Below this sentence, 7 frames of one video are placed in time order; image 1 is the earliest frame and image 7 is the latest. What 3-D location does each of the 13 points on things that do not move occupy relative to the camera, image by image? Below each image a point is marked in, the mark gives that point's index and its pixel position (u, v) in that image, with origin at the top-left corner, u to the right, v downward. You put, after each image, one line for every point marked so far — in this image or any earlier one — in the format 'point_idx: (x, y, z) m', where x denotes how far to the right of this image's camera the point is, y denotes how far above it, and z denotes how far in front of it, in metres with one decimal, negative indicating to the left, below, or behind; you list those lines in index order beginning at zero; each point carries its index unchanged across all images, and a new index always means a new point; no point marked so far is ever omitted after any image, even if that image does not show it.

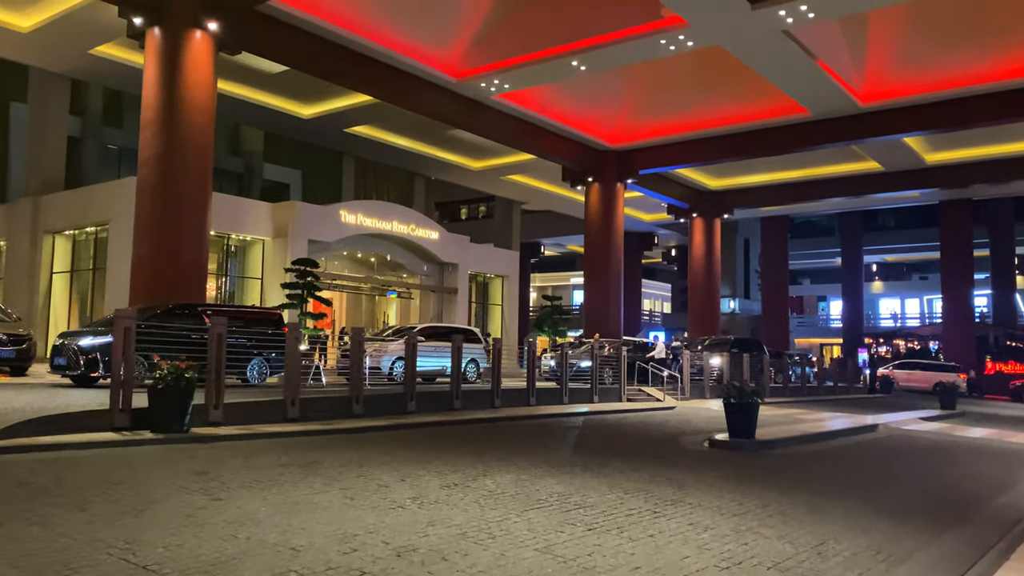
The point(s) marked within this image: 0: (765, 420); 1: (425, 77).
0: (+4.1, -2.1, +13.5) m
1: (-2.1, +4.9, +19.5) m
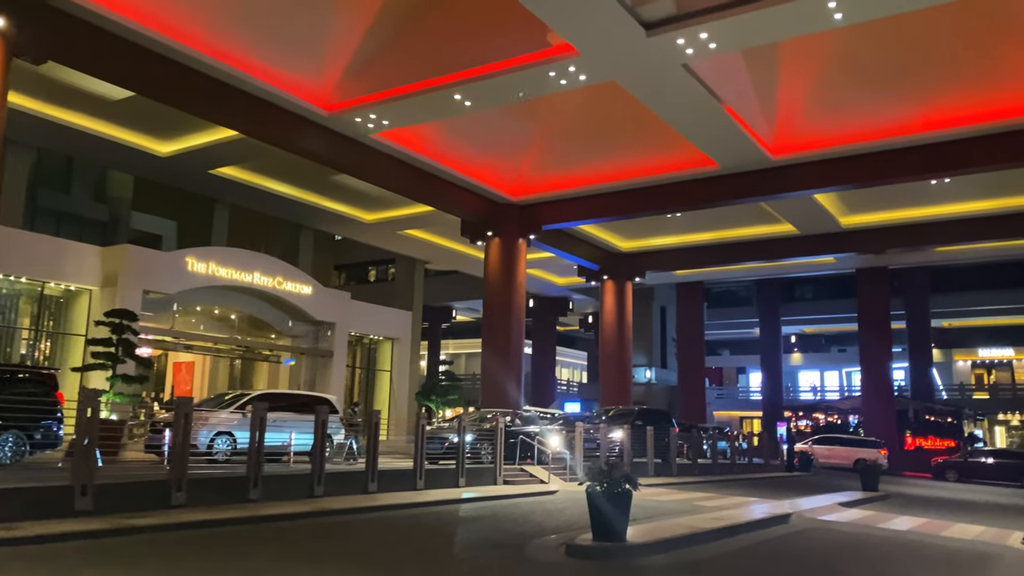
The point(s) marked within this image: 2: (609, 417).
0: (+2.0, -2.9, +11.1) m
1: (-4.6, +3.7, +17.2) m
2: (+2.3, -3.0, +19.6) m
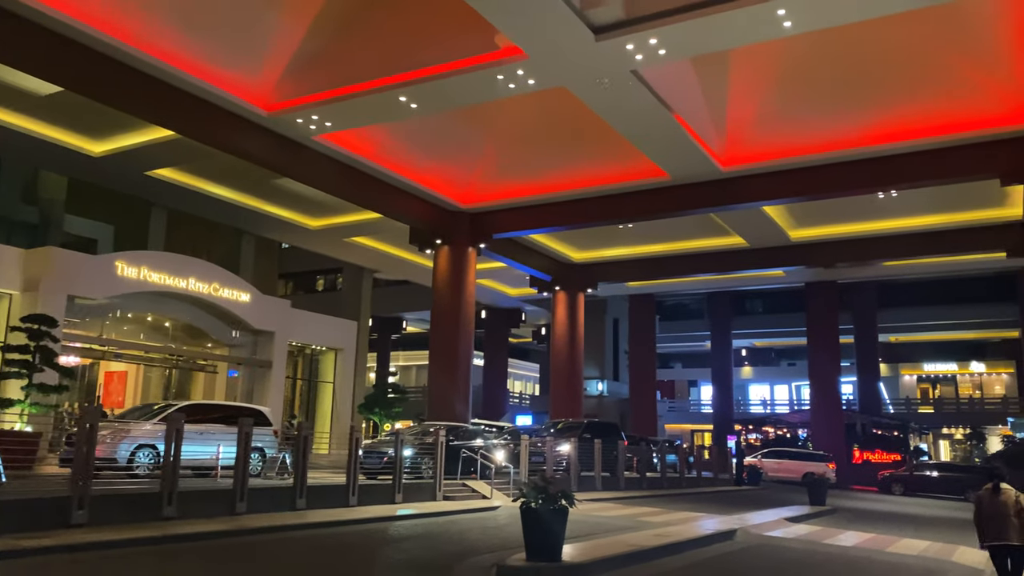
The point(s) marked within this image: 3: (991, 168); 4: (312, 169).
0: (+1.2, -3.0, +10.7) m
1: (-5.6, +3.6, +16.6) m
2: (+1.0, -3.2, +19.2) m
3: (+9.8, +2.5, +17.1) m
4: (-4.5, +2.7, +18.9) m
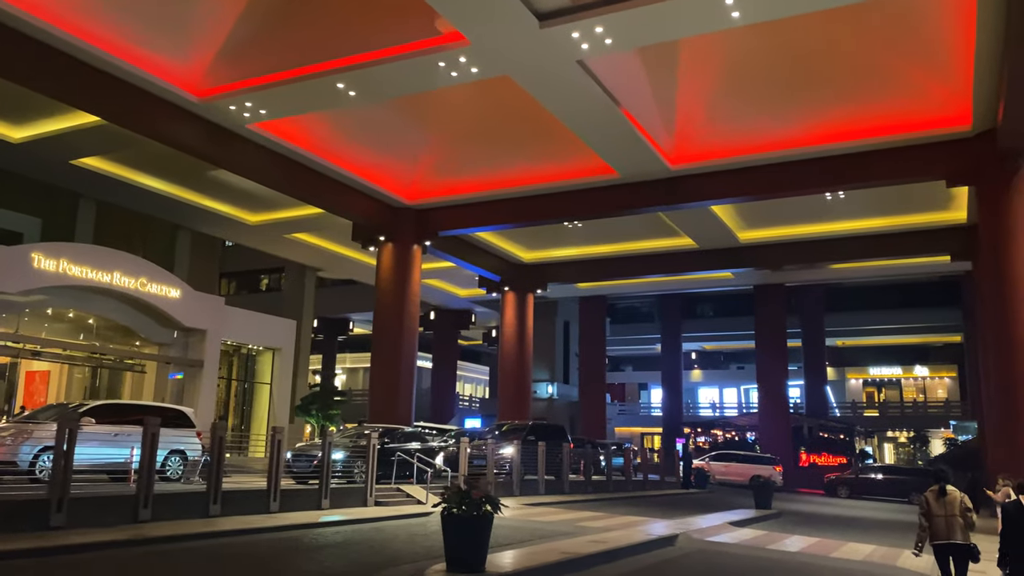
0: (+0.4, -3.0, +10.2) m
1: (-6.7, +3.7, +15.7) m
2: (-0.2, -3.2, +18.7) m
3: (+8.6, +2.4, +17.1) m
4: (-5.7, +2.8, +18.1) m
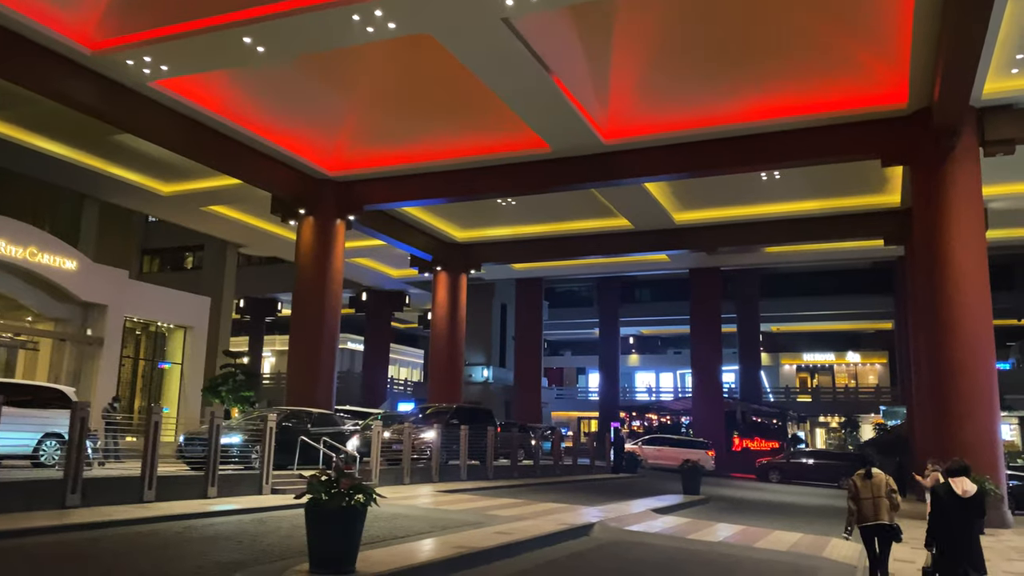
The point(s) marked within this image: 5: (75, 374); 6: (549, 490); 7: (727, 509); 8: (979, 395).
0: (-0.7, -2.6, +9.4) m
1: (-8.0, +4.2, +14.3) m
2: (-1.9, -2.7, +17.8) m
3: (+7.2, +2.8, +16.7) m
4: (-7.2, +3.3, +16.8) m
5: (-9.8, -1.9, +19.0) m
6: (+0.7, -3.7, +15.5) m
7: (+3.9, -4.0, +15.2) m
8: (+8.2, -1.9, +14.6) m
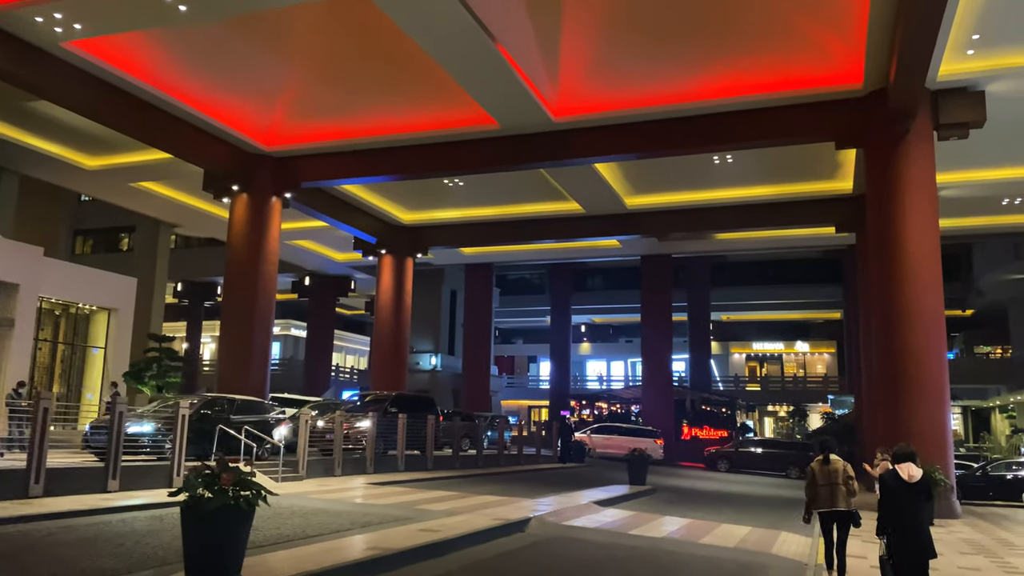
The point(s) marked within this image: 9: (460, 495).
0: (-1.4, -2.3, +8.6) m
1: (-8.9, +4.6, +13.1) m
2: (-3.0, -2.3, +17.0) m
3: (+6.1, +3.1, +16.3) m
4: (-8.3, +3.7, +15.6) m
5: (-11.0, -1.5, +17.8) m
6: (-0.4, -3.4, +14.8) m
7: (+2.8, -3.7, +14.7) m
8: (+7.1, -1.7, +14.3) m
9: (-0.7, -2.8, +11.5) m
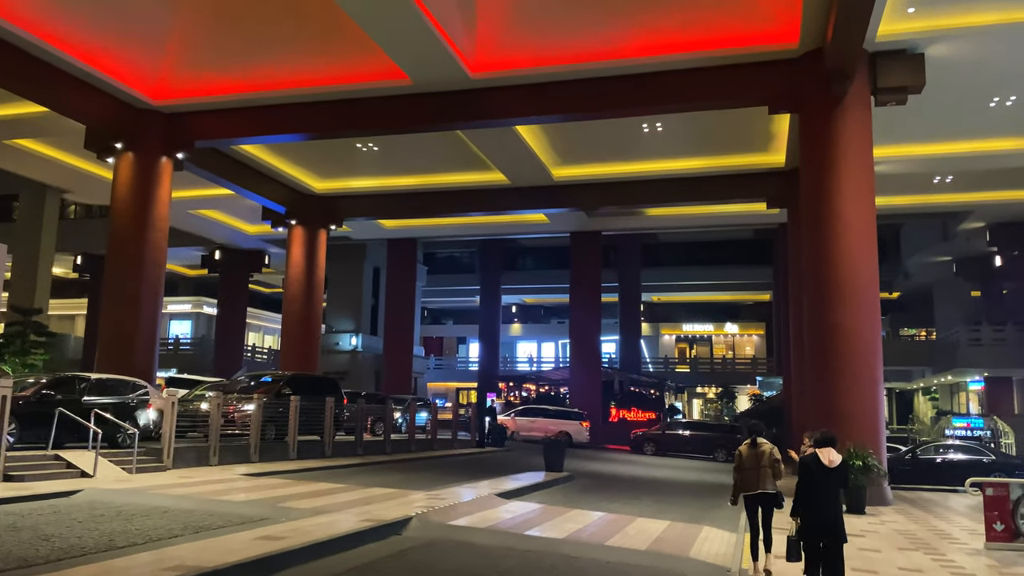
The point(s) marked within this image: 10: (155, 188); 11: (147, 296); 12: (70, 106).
0: (-2.5, -2.0, +7.2) m
1: (-10.2, +5.1, +10.9) m
2: (-4.7, -1.8, +15.4) m
3: (+4.5, +3.5, +15.3) m
4: (-9.8, +4.3, +13.5) m
5: (-12.7, -0.8, +15.6) m
6: (-1.9, -2.9, +13.5) m
7: (+1.3, -3.2, +13.5) m
8: (+5.7, -1.2, +13.5) m
9: (-2.0, -2.4, +10.1) m
10: (-7.8, +2.2, +18.5) m
11: (-7.8, -0.3, +18.1) m
12: (-8.7, +3.6, +16.7) m
